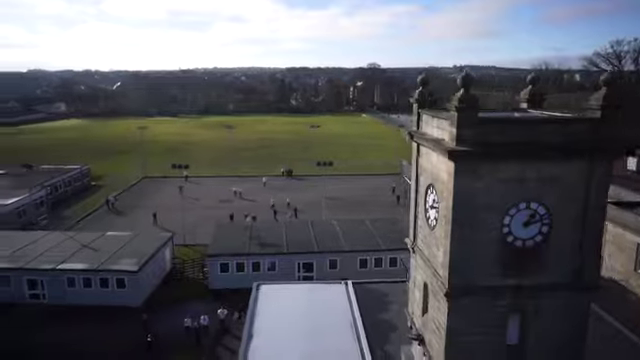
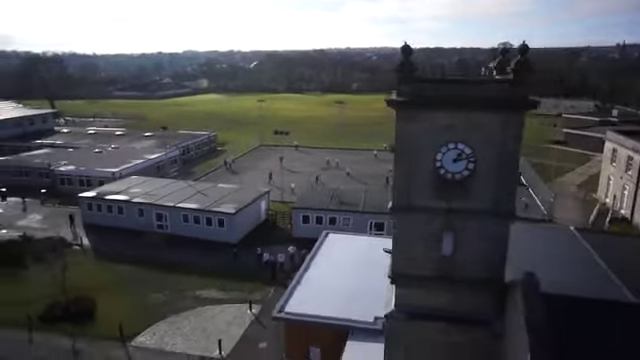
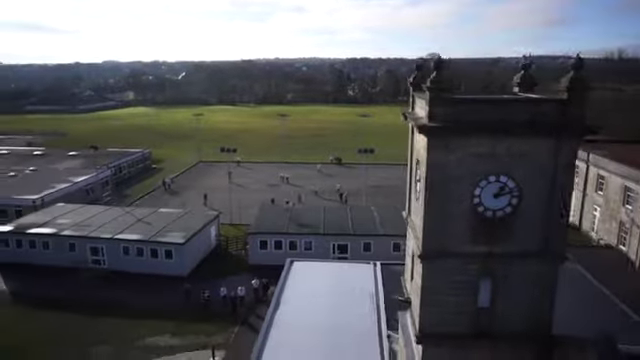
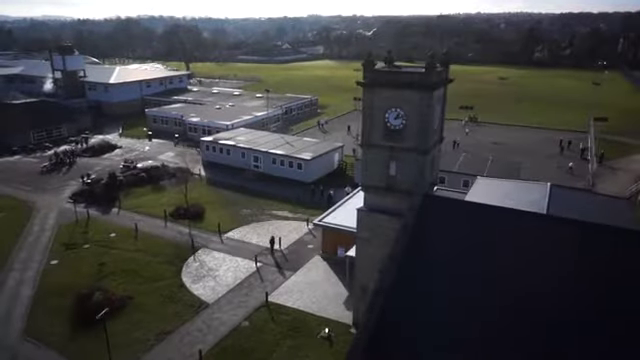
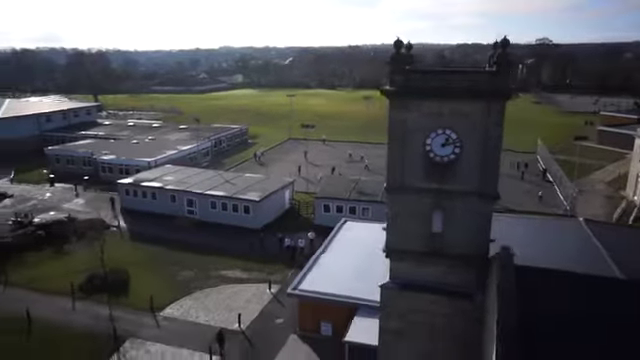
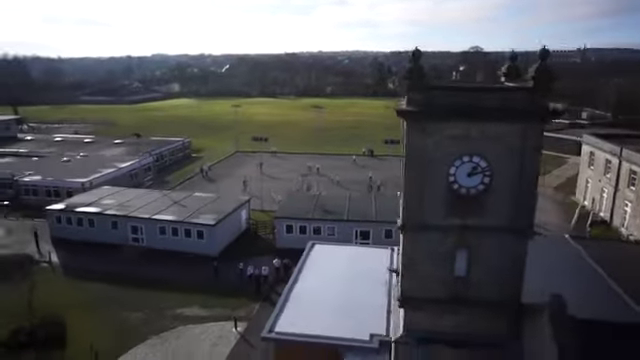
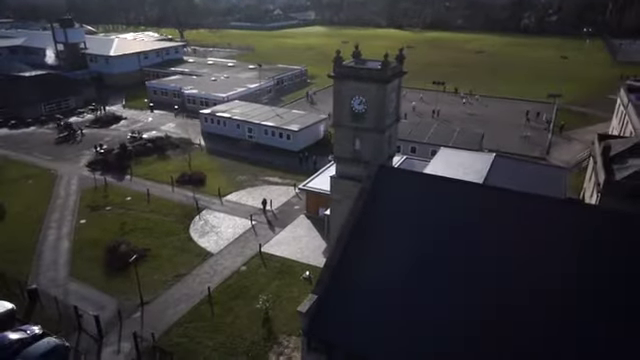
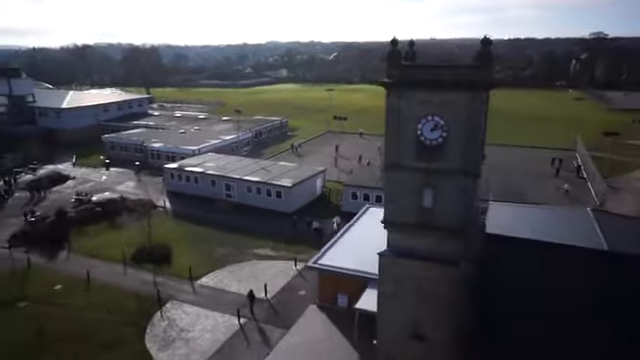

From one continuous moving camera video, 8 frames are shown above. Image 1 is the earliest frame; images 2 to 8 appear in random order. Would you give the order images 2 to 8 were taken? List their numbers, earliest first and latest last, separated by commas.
3, 6, 2, 5, 8, 4, 7
